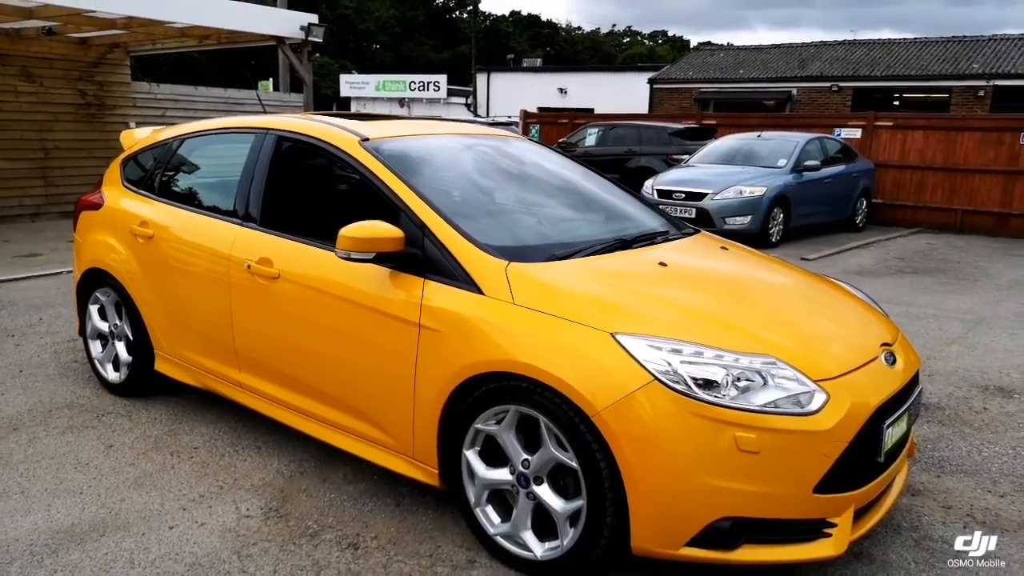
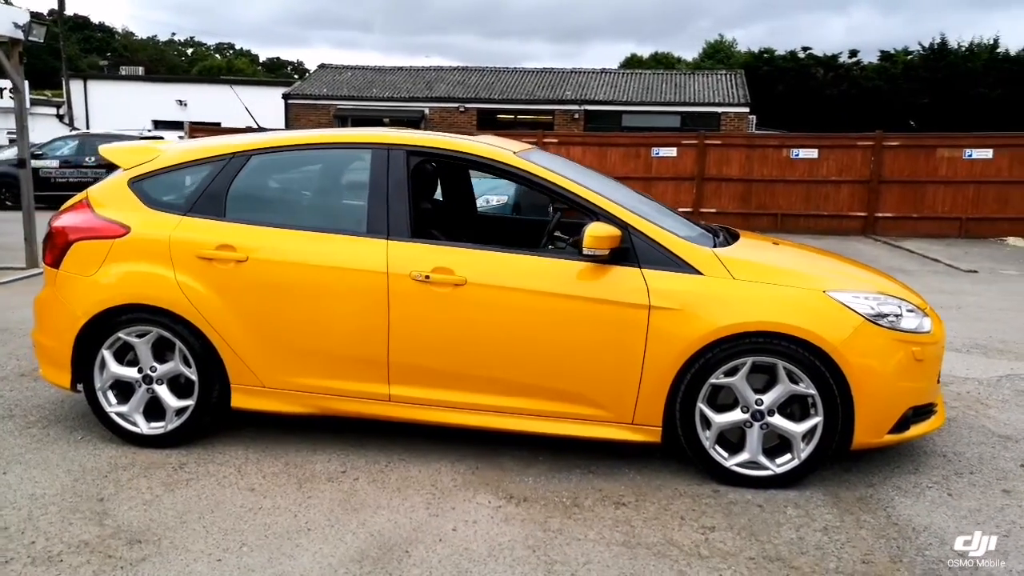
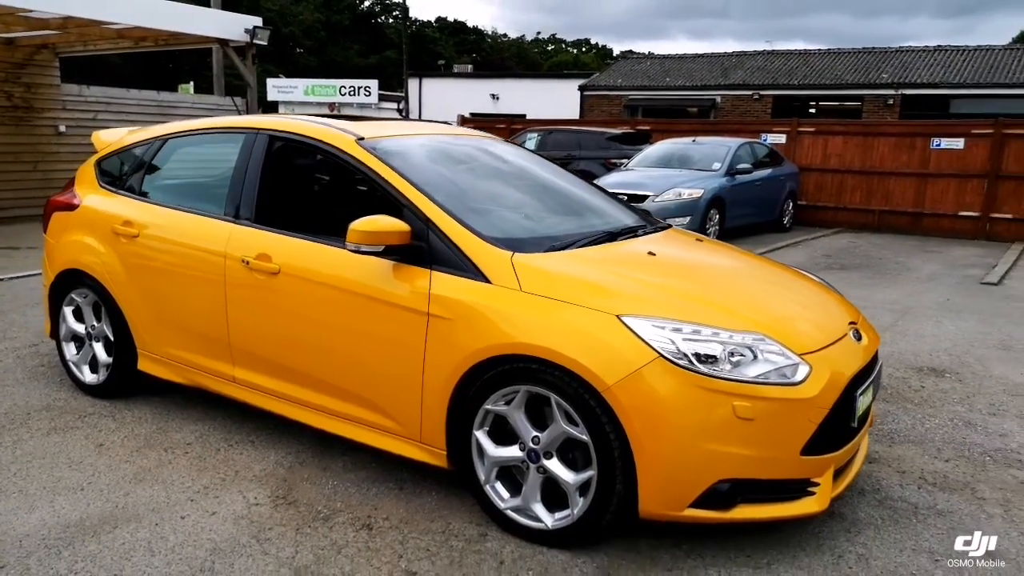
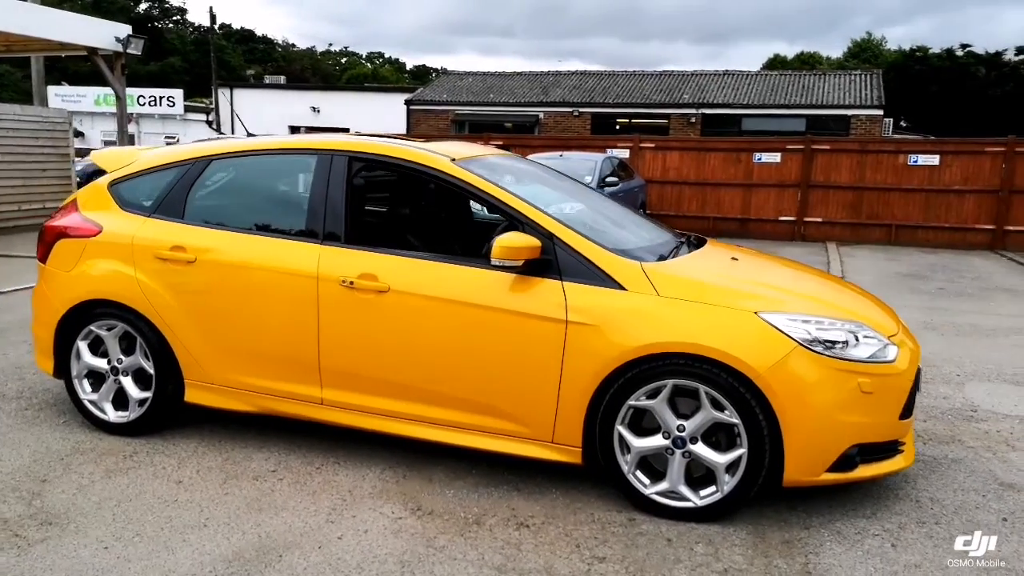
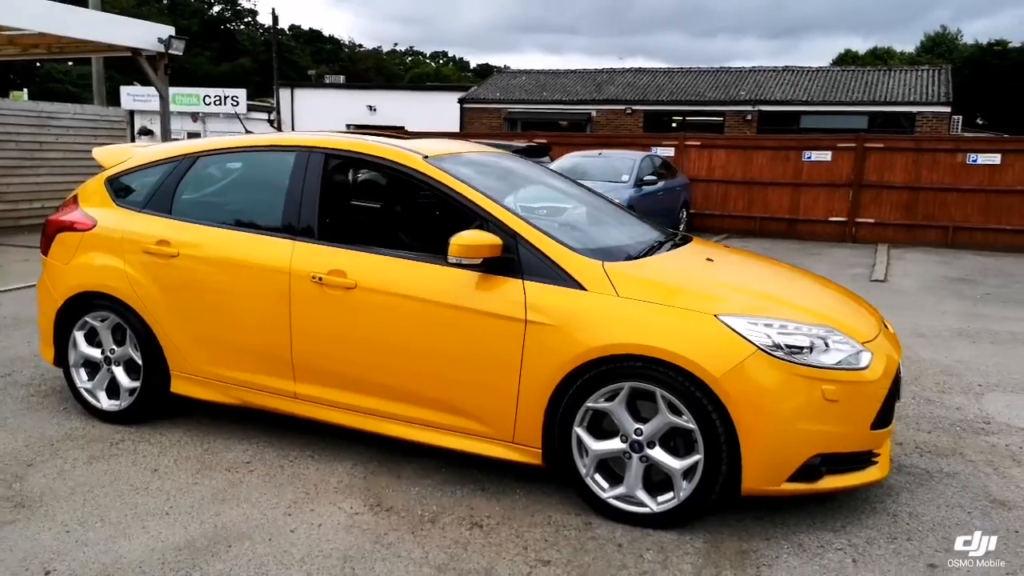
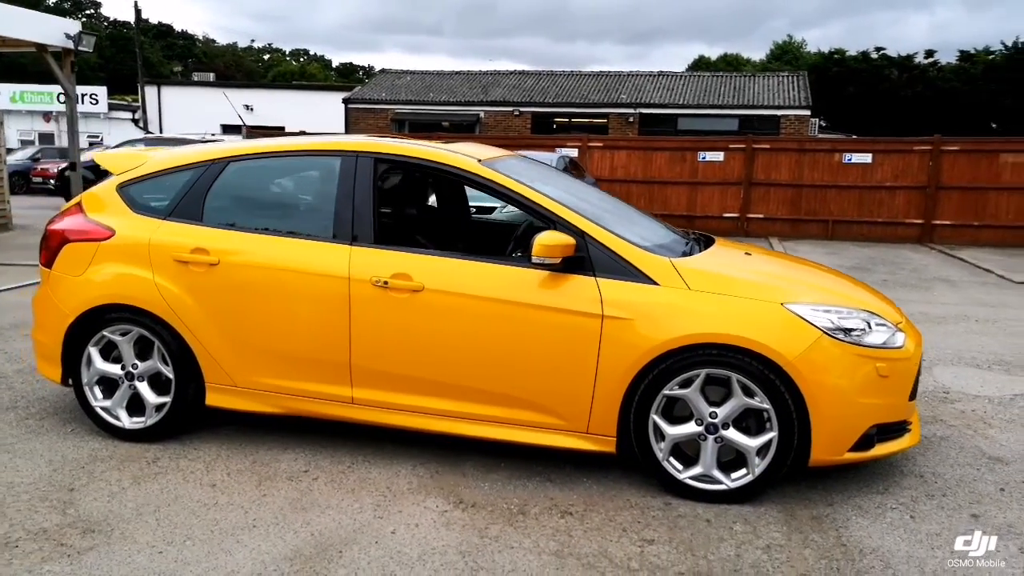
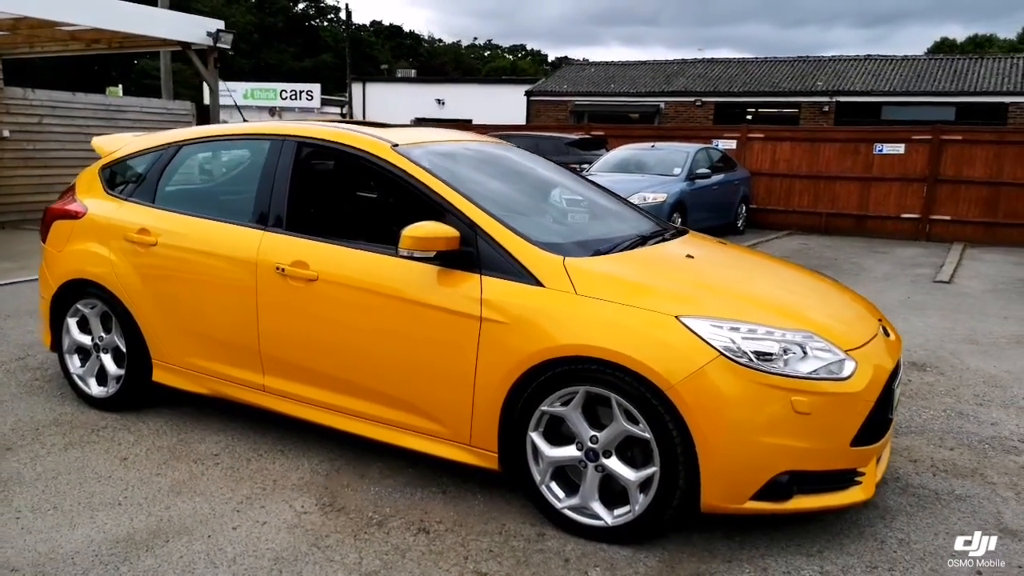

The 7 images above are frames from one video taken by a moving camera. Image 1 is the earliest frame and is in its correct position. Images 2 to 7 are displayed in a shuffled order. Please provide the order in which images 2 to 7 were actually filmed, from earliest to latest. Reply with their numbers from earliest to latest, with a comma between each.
3, 7, 5, 4, 6, 2
